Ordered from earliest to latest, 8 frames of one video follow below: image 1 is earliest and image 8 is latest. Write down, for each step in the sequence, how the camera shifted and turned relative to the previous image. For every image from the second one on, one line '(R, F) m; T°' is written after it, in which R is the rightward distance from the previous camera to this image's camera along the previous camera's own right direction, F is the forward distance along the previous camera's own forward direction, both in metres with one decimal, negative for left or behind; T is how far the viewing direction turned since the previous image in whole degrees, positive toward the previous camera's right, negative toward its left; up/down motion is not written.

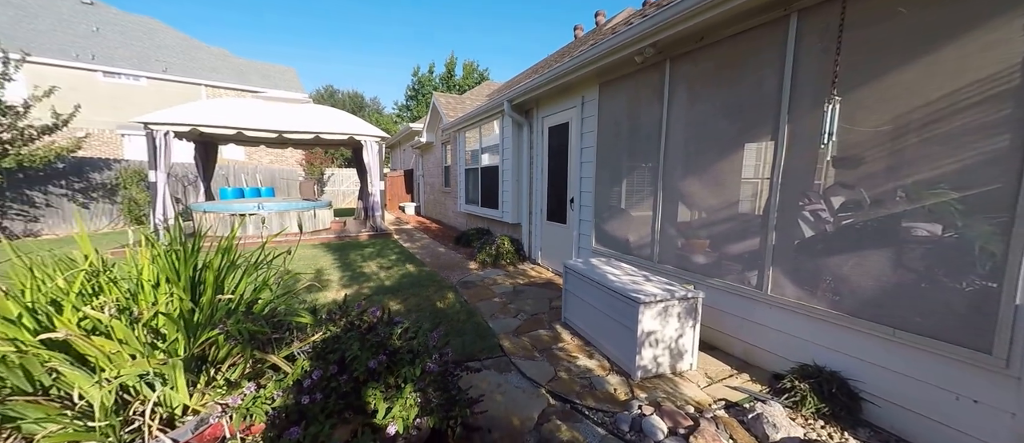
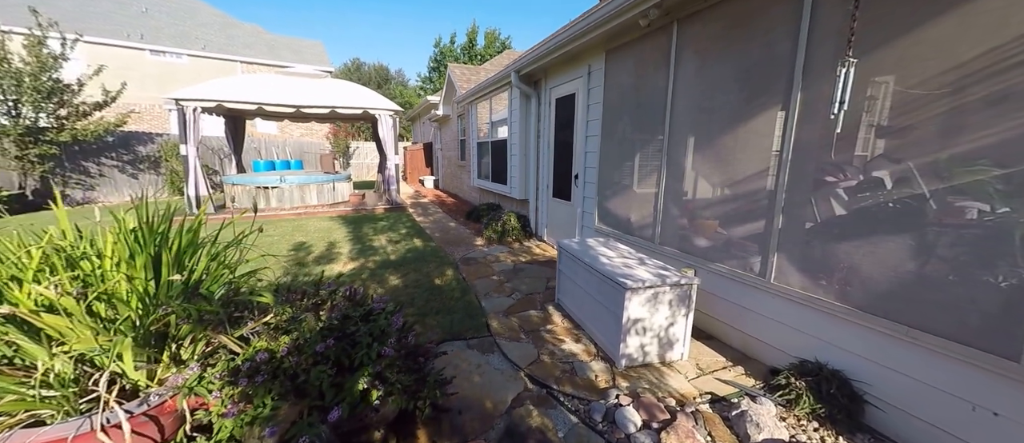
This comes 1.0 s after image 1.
(+0.3, +0.1) m; -5°
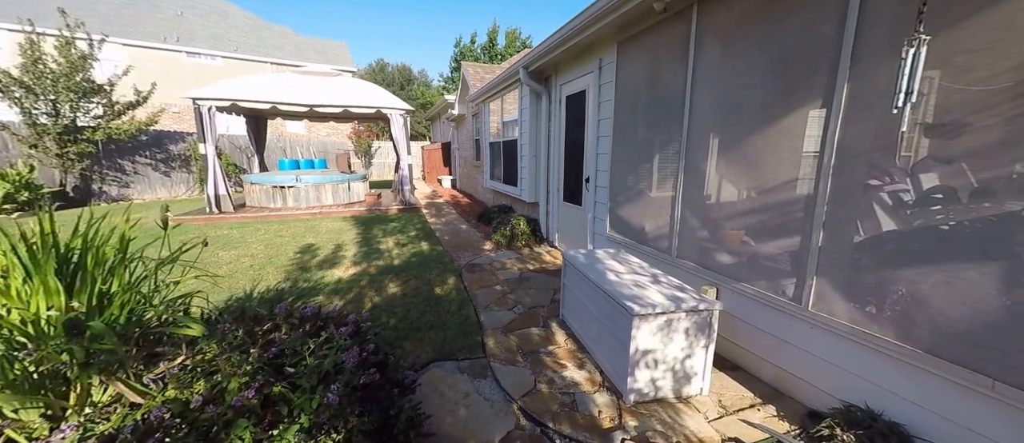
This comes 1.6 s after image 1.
(+0.2, +0.2) m; -4°
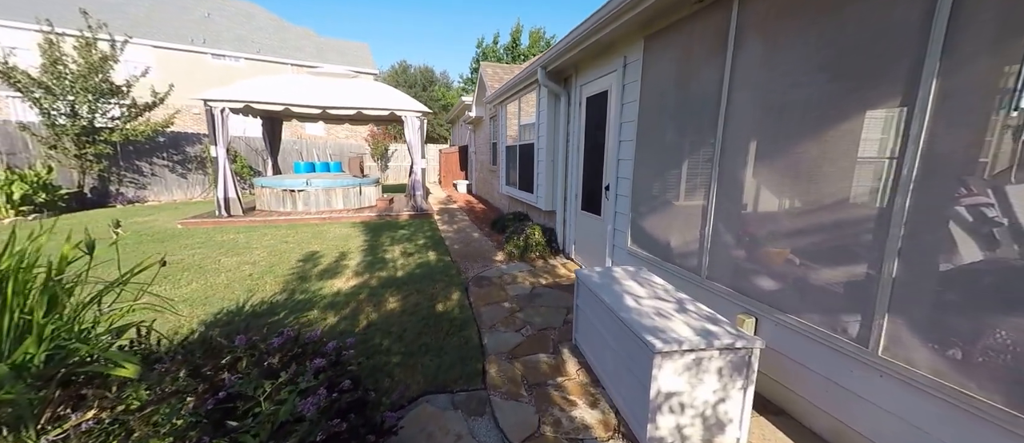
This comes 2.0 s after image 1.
(+0.1, +0.3) m; -2°
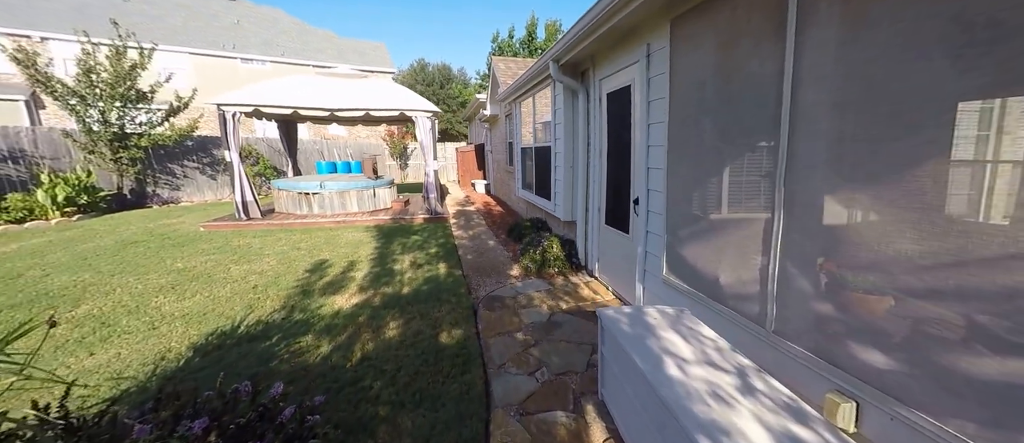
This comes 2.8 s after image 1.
(+0.1, +0.4) m; -5°
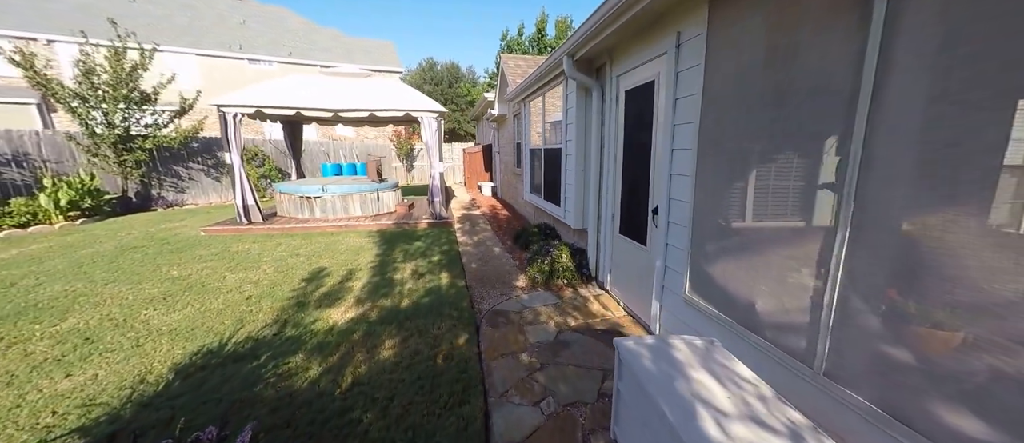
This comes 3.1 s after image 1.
(0.0, +0.2) m; -1°
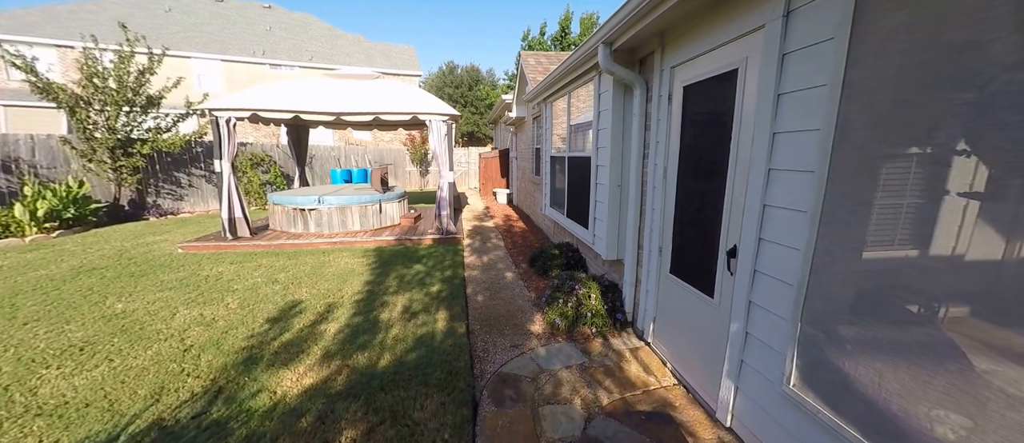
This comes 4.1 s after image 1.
(0.0, +0.9) m; -3°
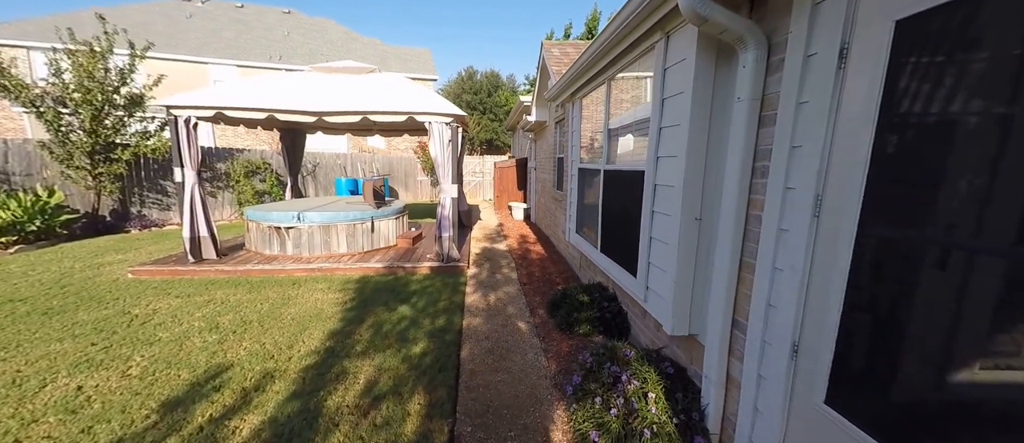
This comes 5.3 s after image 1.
(+0.1, +1.1) m; -3°
